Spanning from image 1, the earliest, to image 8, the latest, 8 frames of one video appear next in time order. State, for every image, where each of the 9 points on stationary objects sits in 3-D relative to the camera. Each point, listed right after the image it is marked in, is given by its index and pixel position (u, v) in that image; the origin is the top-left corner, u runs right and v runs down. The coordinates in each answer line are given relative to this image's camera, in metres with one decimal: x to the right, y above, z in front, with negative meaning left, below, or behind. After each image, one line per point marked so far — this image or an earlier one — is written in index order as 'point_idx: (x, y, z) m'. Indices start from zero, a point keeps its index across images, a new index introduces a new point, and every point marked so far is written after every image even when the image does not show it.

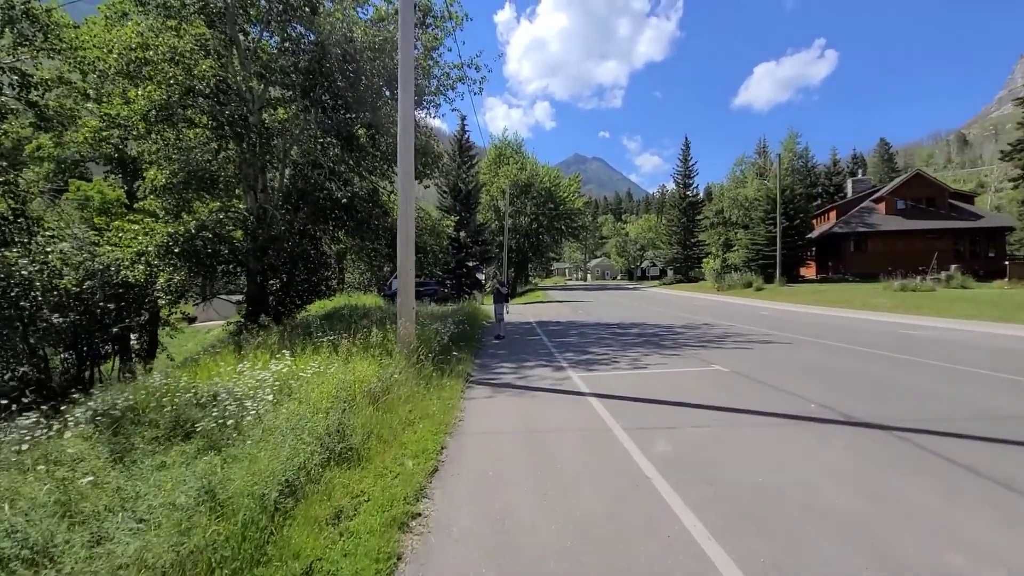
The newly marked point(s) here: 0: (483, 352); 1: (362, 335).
0: (-0.7, -1.7, +12.8) m
1: (-3.2, -1.2, +10.6) m
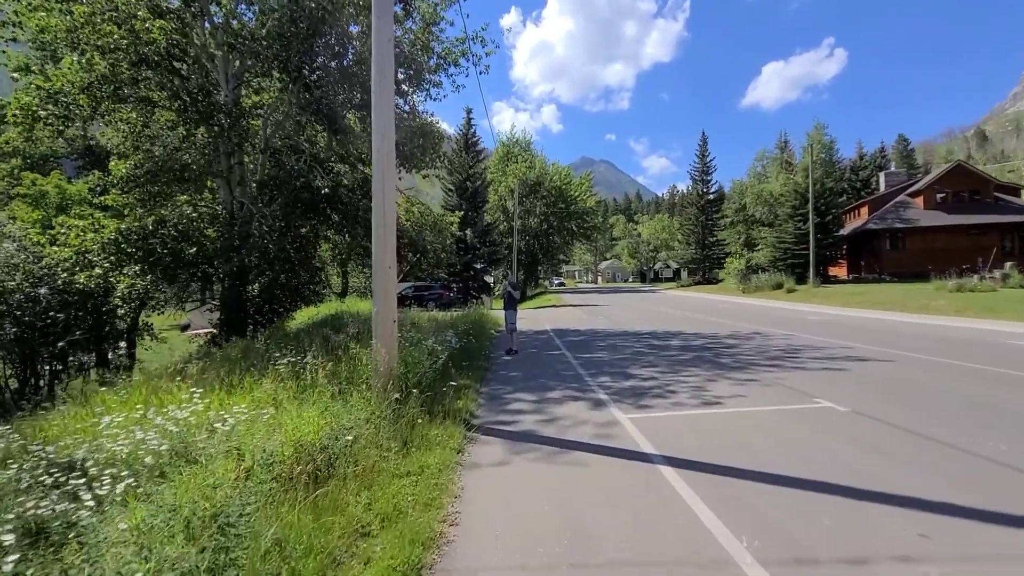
0: (-0.4, -1.8, +10.0) m
1: (-2.9, -1.3, +7.9) m
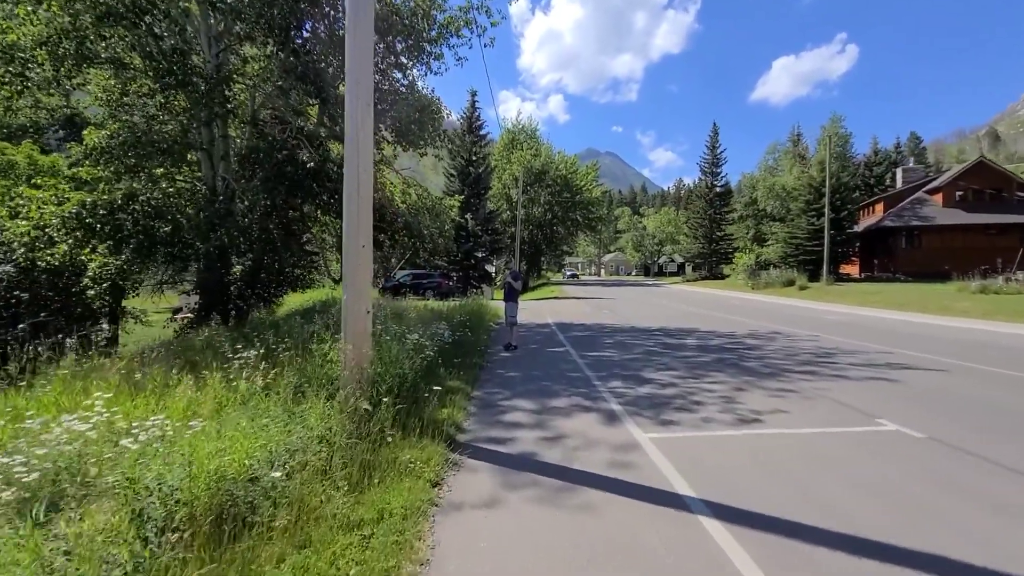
0: (-0.4, -1.5, +8.8) m
1: (-2.9, -1.0, +6.6) m
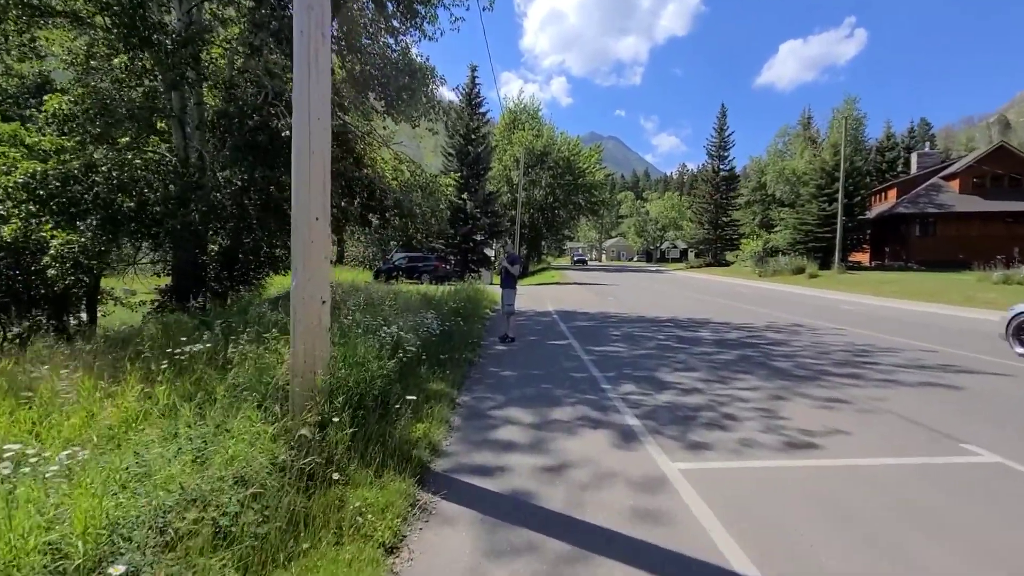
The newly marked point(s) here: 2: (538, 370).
0: (-0.5, -1.3, +7.6) m
1: (-3.0, -0.9, +5.4) m
2: (+0.4, -1.3, +7.9) m
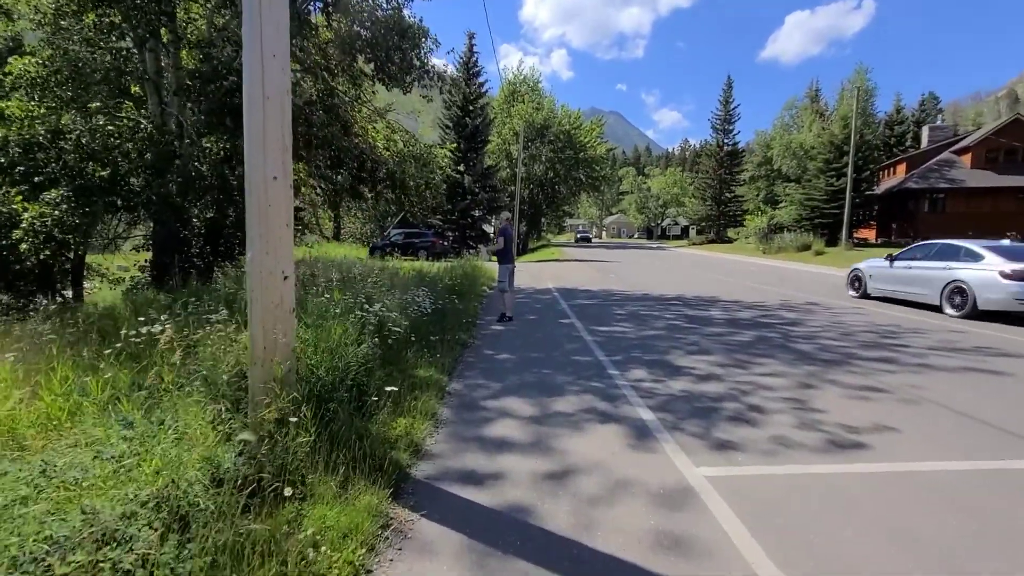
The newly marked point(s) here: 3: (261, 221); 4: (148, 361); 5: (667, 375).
0: (-0.6, -1.0, +6.9) m
1: (-3.0, -0.6, +4.7) m
2: (+0.4, -0.9, +7.2) m
3: (-2.0, +0.5, +3.9) m
4: (-3.5, -0.7, +4.7) m
5: (+1.9, -1.0, +6.0) m
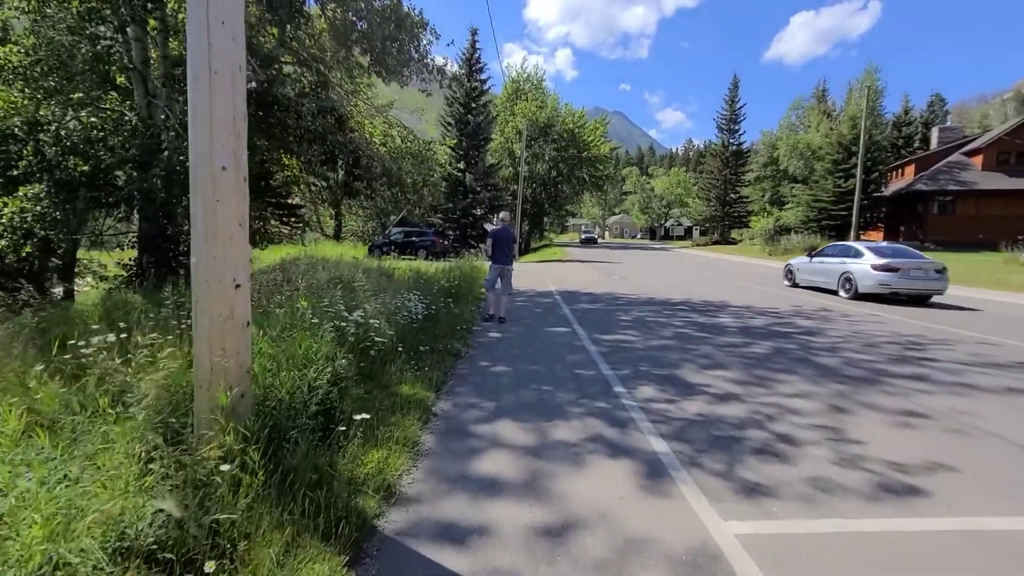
0: (-0.6, -1.0, +6.3) m
1: (-3.1, -0.7, +4.1) m
2: (+0.3, -1.0, +6.6) m
3: (-2.0, +0.5, +3.3) m
4: (-3.6, -0.7, +4.1) m
5: (+1.8, -1.1, +5.4) m
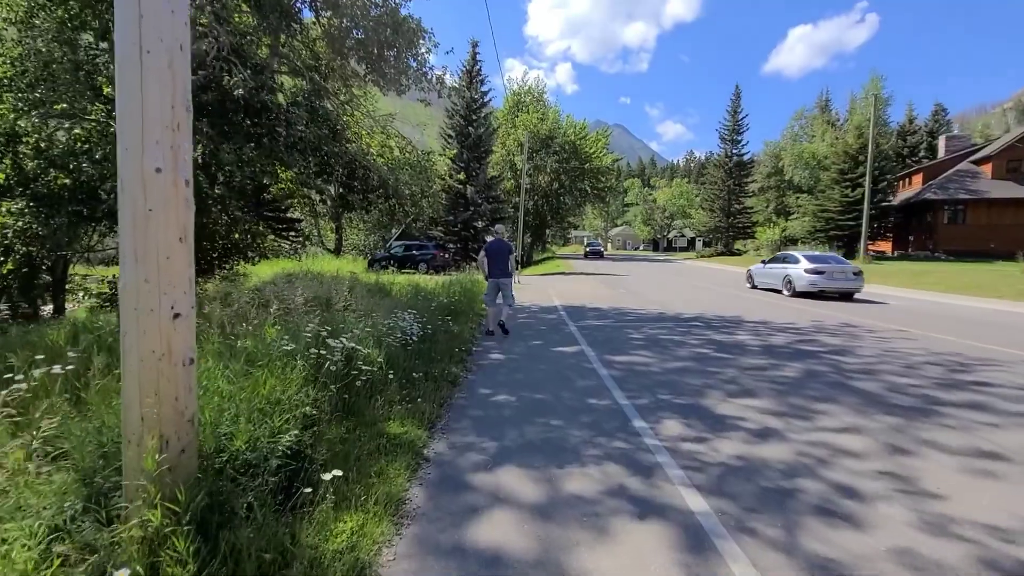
0: (-0.6, -1.3, +5.6) m
1: (-3.0, -0.9, +3.5) m
2: (+0.4, -1.3, +5.9) m
3: (-2.0, +0.3, +2.7) m
4: (-3.5, -0.9, +3.4) m
5: (+1.9, -1.3, +4.7) m
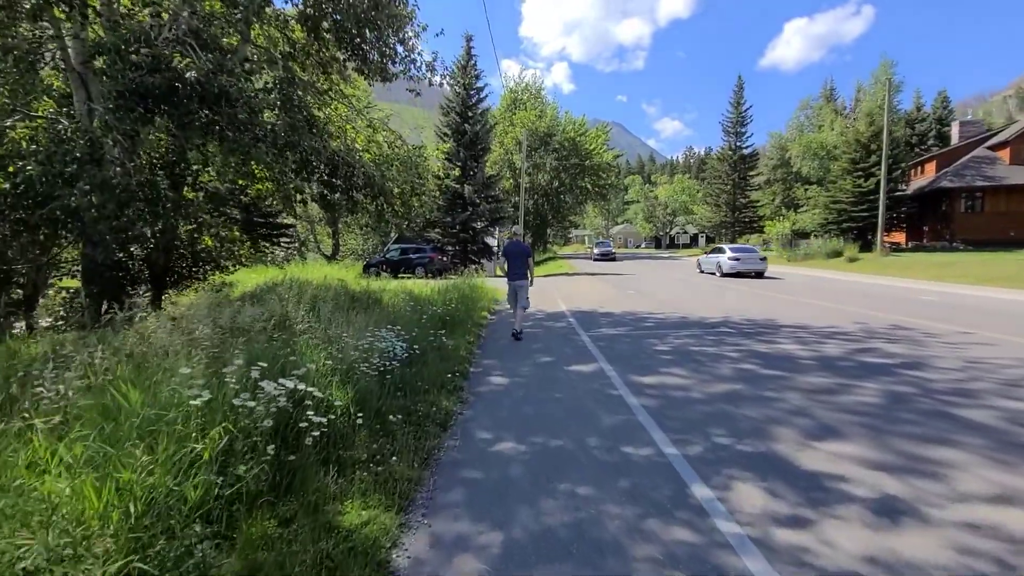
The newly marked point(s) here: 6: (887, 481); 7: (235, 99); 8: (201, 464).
0: (-0.5, -1.4, +4.2) m
1: (-3.0, -1.0, +2.1) m
2: (+0.4, -1.4, +4.5) m
3: (-2.0, +0.1, +1.3) m
4: (-3.5, -1.1, +2.0) m
5: (+1.9, -1.4, +3.3) m
6: (+2.7, -1.3, +3.6) m
7: (-5.9, +4.1, +11.5) m
8: (-1.7, -0.9, +2.7) m
